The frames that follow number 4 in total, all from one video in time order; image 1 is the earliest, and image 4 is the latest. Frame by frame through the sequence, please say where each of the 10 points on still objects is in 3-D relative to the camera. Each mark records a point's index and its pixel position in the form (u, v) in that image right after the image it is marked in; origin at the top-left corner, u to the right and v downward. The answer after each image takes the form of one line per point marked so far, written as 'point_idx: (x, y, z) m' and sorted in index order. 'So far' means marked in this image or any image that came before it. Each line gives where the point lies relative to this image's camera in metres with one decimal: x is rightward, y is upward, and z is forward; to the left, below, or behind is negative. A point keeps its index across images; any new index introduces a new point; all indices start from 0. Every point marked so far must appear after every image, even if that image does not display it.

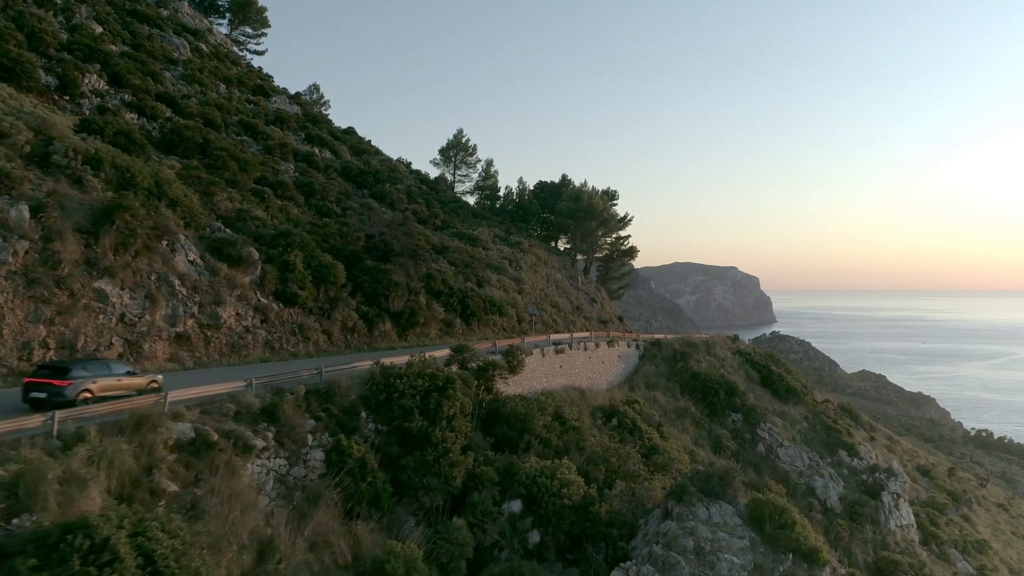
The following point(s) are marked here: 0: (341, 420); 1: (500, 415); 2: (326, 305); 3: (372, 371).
0: (-2.1, -1.6, +10.8) m
1: (-0.2, -1.9, +12.7) m
2: (-3.7, -0.3, +17.4) m
3: (-1.9, -1.2, +12.0) m
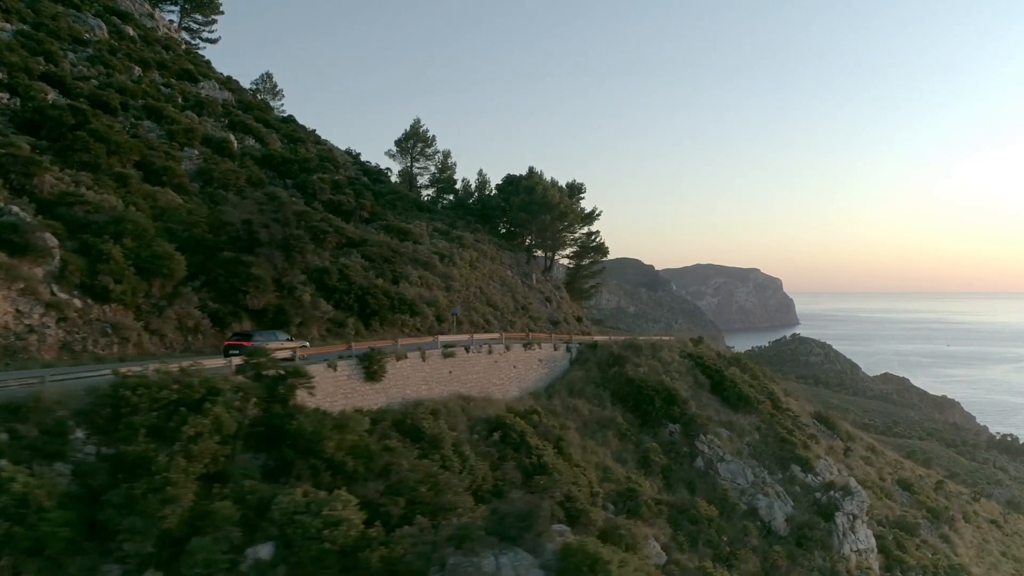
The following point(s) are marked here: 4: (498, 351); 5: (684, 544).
0: (-4.7, -1.5, +8.5) m
1: (-2.7, -1.7, +10.4) m
2: (-6.2, -0.2, +15.2) m
3: (-4.5, -1.0, +9.7) m
4: (-0.3, -1.4, +19.7) m
5: (+3.6, -5.3, +18.0) m
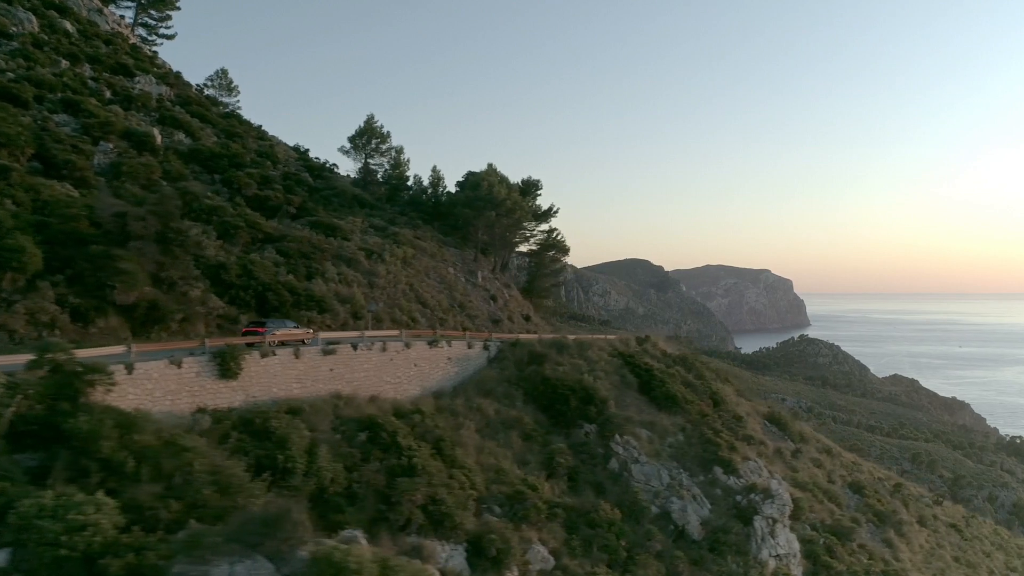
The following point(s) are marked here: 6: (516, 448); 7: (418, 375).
0: (-7.1, -1.4, +8.0) m
1: (-5.1, -1.6, +9.8) m
2: (-8.5, -0.1, +14.6) m
3: (-6.9, -0.9, +9.2) m
4: (-2.6, -1.3, +19.1) m
5: (+1.3, -5.2, +17.3) m
6: (+0.1, -3.6, +19.4) m
7: (-2.1, -2.0, +19.7) m
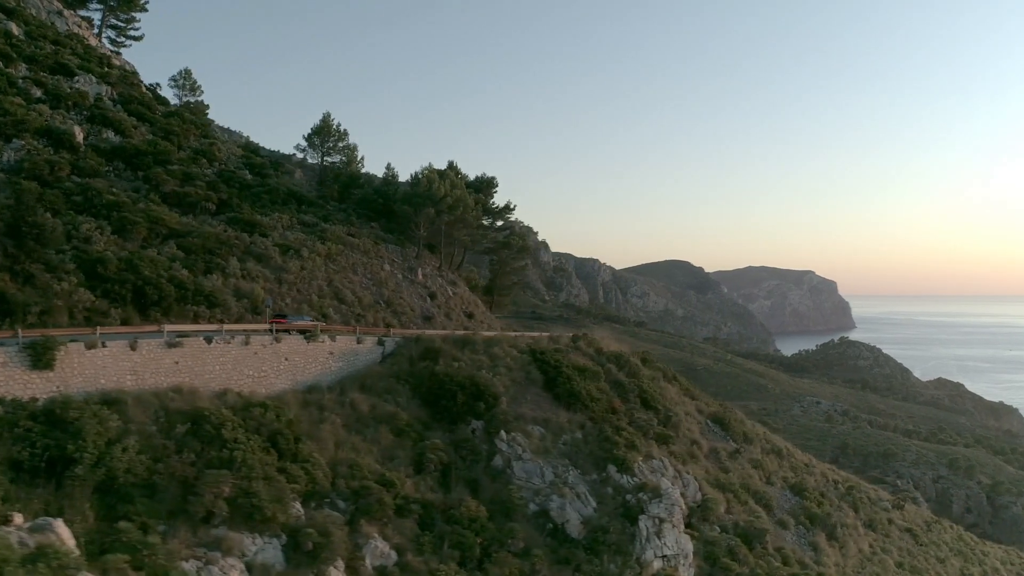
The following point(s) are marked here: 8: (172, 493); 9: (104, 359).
0: (-10.5, -1.3, +8.2) m
1: (-8.4, -1.5, +9.9) m
2: (-11.6, 0.0, +14.9) m
3: (-10.3, -0.8, +9.4) m
4: (-5.5, -1.2, +19.0) m
5: (-1.7, -5.1, +17.1) m
6: (-2.8, -3.4, +19.2) m
7: (-5.0, -1.8, +19.6) m
8: (-5.4, -3.3, +13.9) m
9: (-7.3, -1.3, +15.6) m
